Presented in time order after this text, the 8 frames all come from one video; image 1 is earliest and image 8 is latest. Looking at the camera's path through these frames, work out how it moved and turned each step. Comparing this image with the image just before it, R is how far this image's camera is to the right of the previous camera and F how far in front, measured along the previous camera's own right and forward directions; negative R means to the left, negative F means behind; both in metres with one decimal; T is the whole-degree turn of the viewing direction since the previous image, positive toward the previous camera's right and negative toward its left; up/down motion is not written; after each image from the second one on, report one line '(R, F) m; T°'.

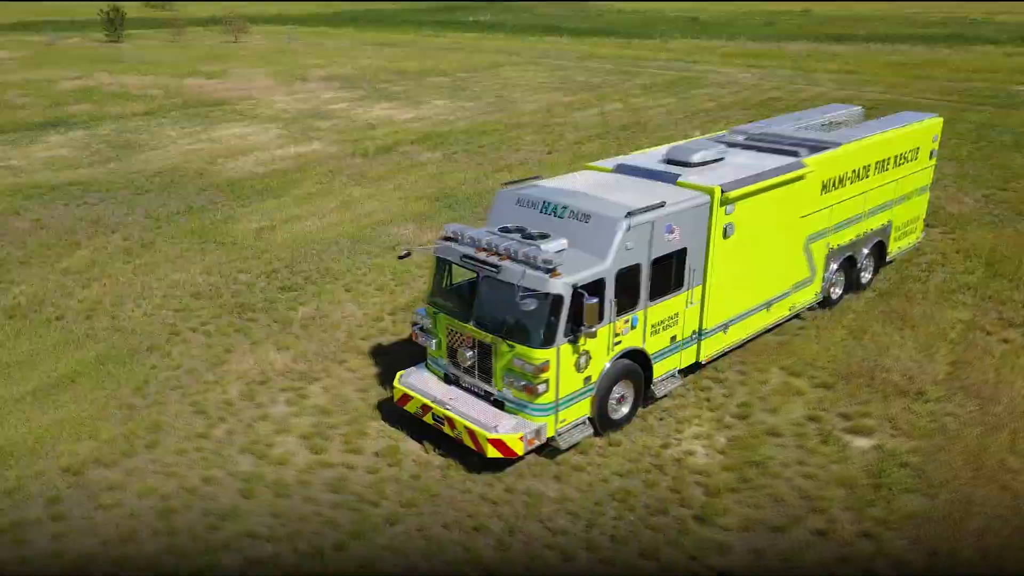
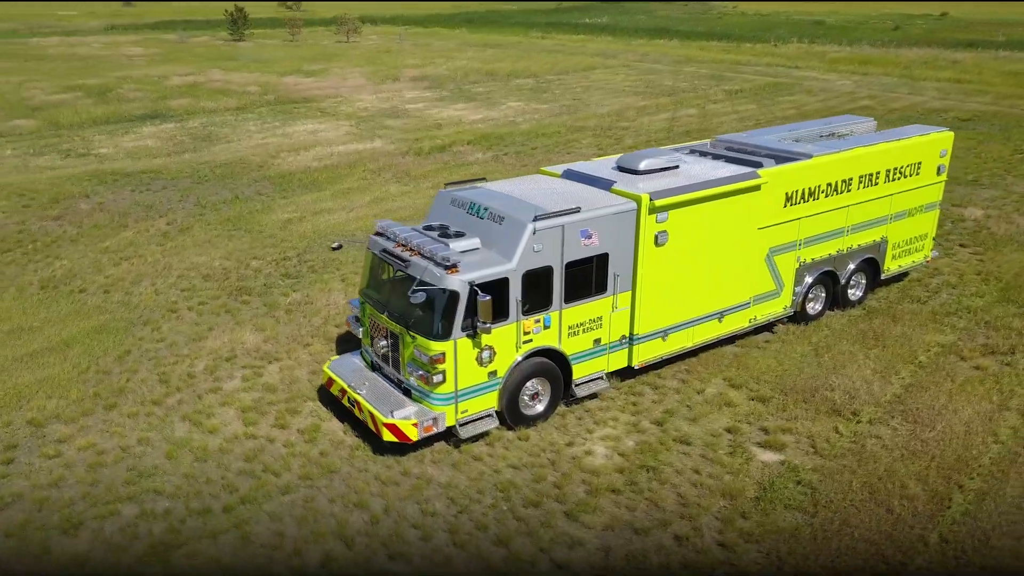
(+2.3, -0.2) m; -8°
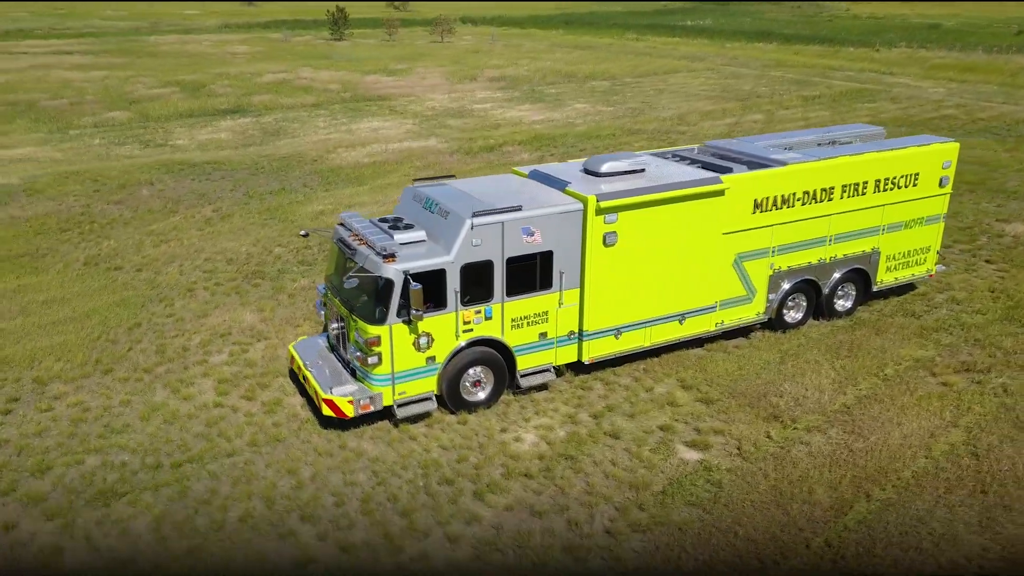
(+1.9, -0.4) m; -7°
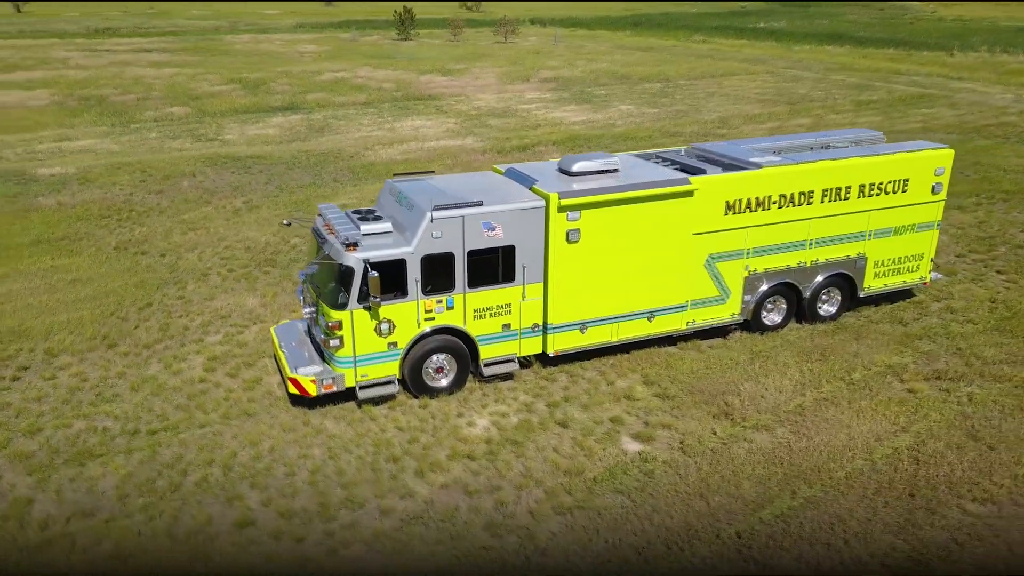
(+1.4, -0.4) m; -5°
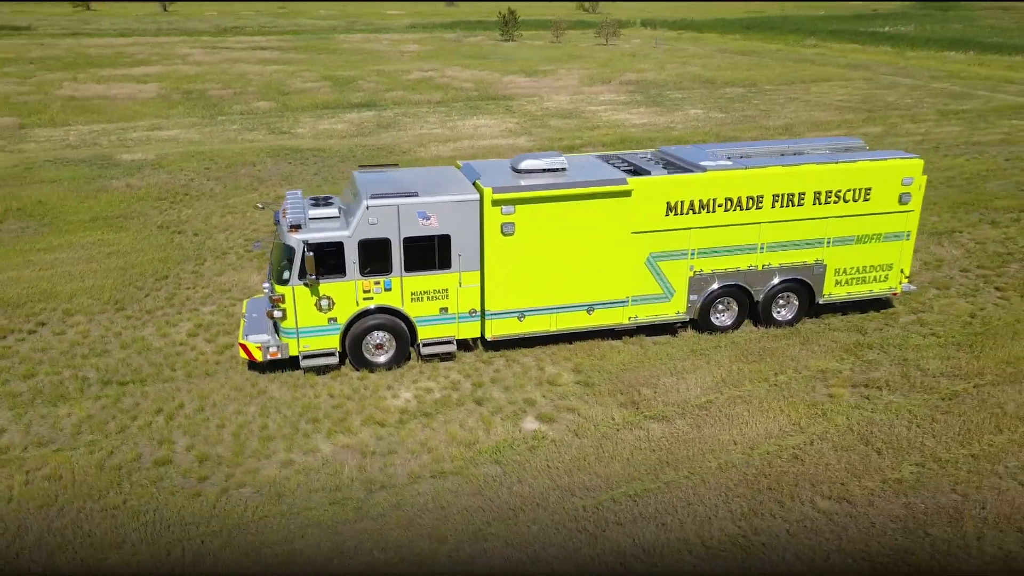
(+2.5, -0.6) m; -8°
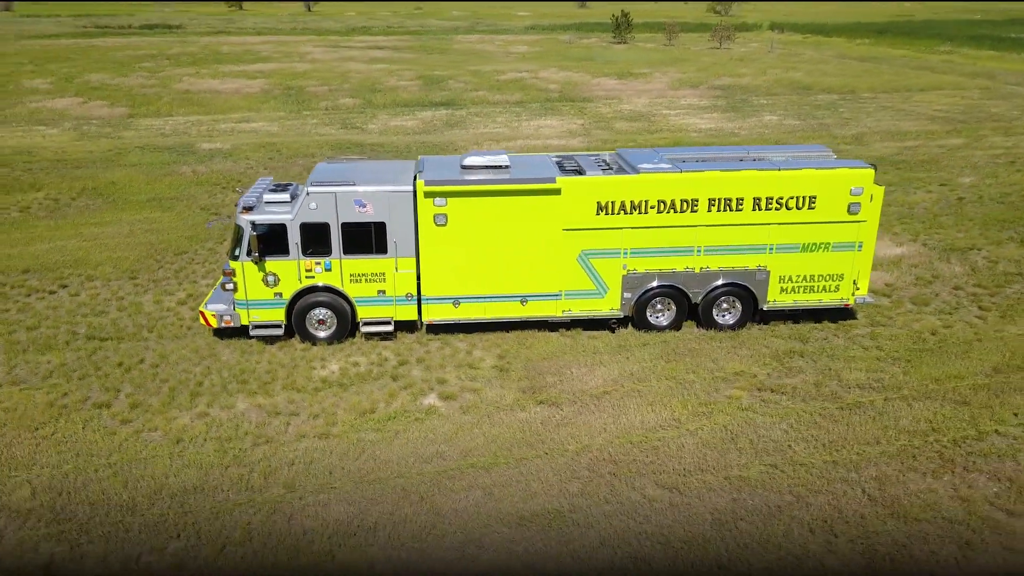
(+3.0, -0.5) m; -9°
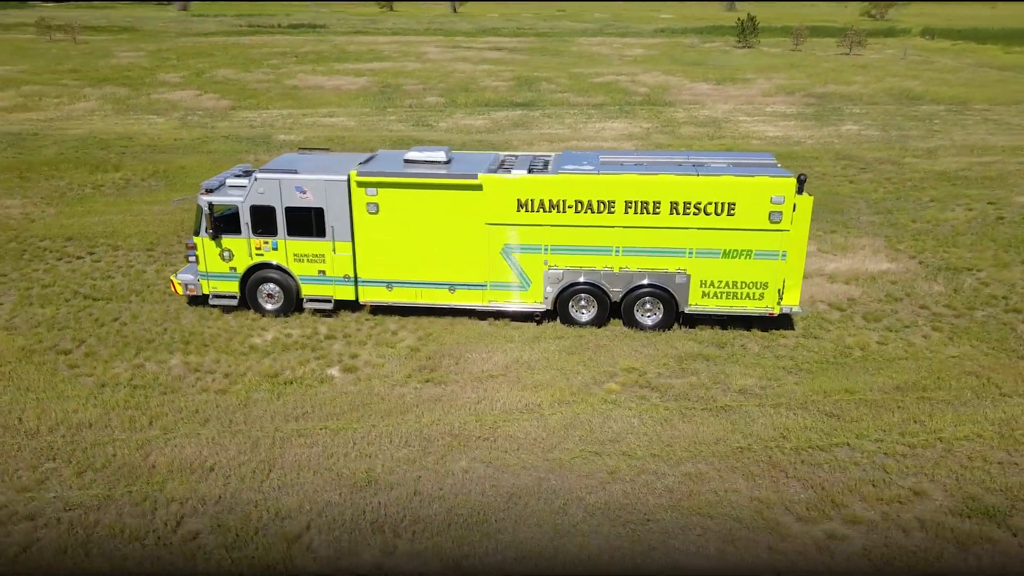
(+3.5, -0.5) m; -10°
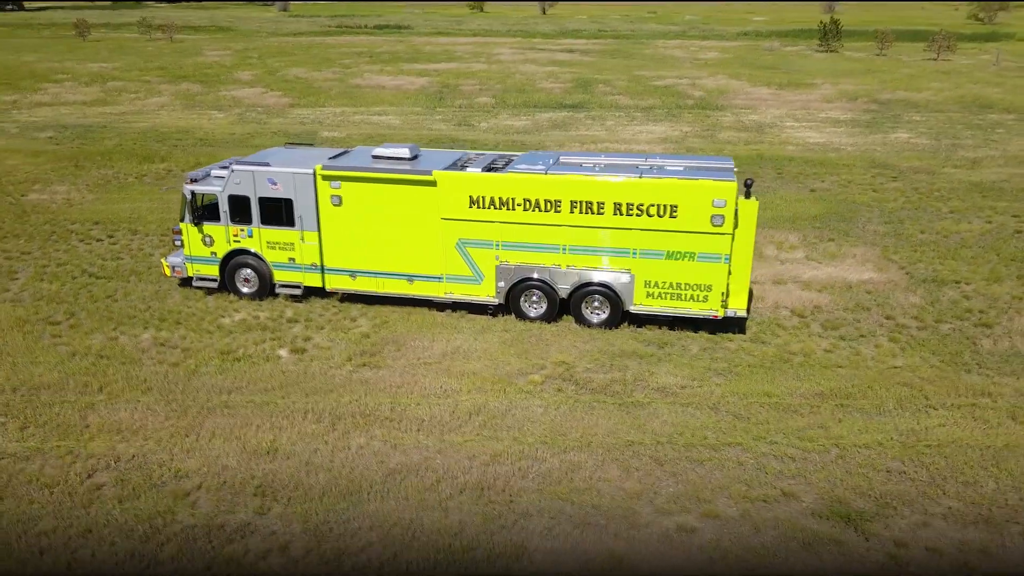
(+2.3, -0.4) m; -6°
